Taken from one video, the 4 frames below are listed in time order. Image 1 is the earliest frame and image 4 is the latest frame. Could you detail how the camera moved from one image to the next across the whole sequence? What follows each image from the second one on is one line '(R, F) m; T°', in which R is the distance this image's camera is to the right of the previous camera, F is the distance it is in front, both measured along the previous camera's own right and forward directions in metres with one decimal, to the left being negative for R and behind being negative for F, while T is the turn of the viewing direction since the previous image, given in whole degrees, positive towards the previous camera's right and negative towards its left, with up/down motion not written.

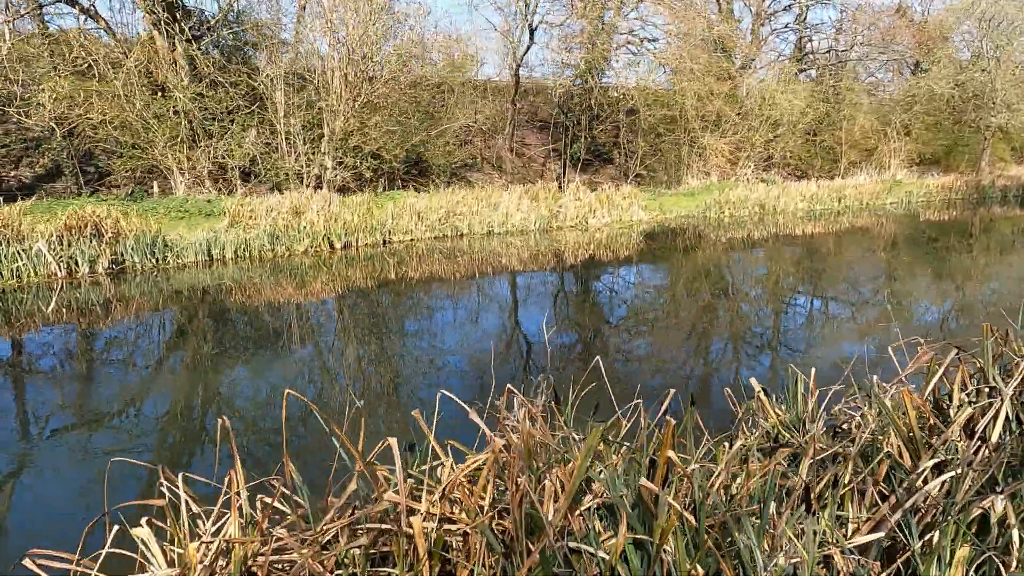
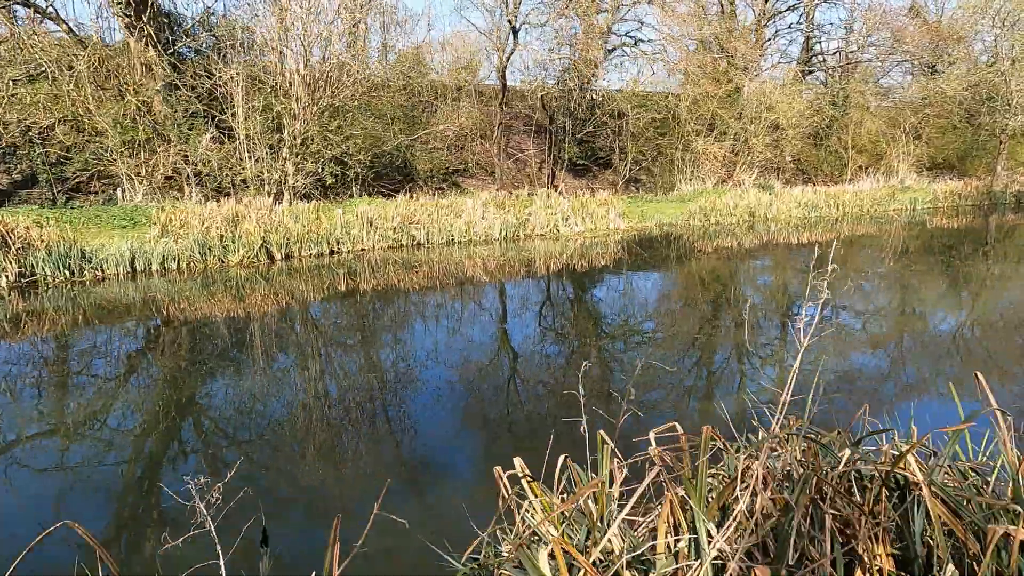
(+0.8, +0.5) m; -2°
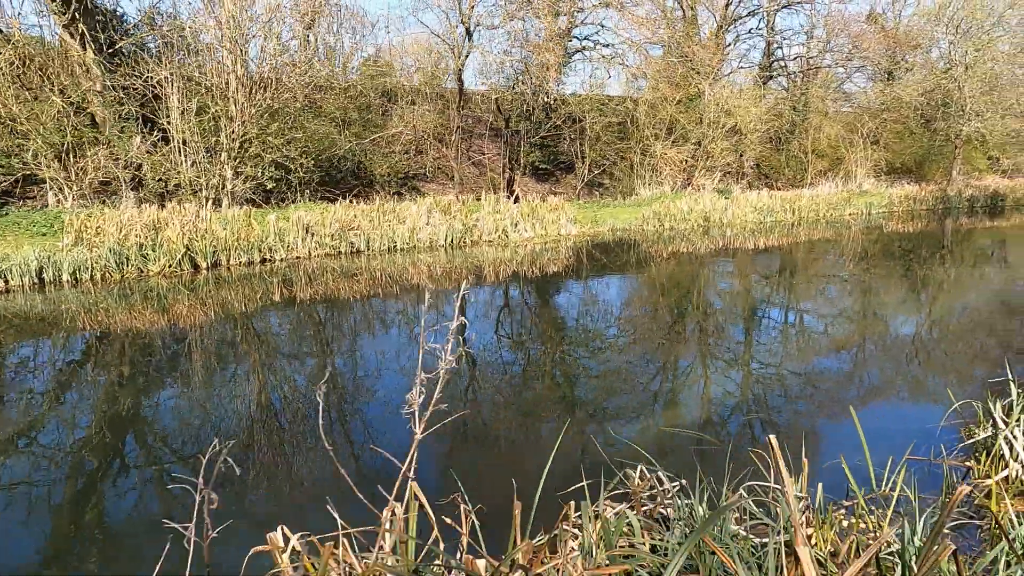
(+0.4, +0.2) m; +2°
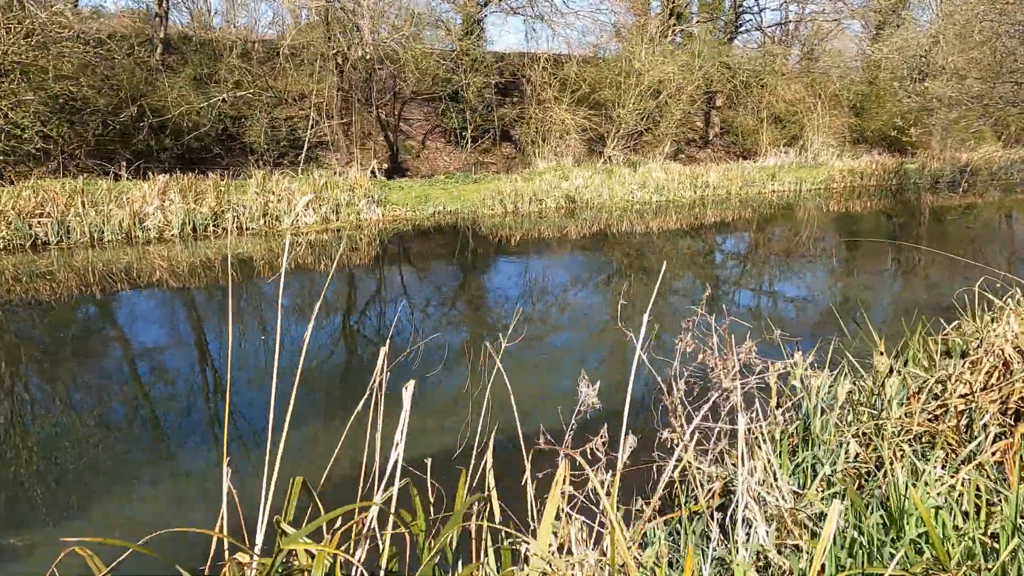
(+3.0, +1.7) m; -2°
